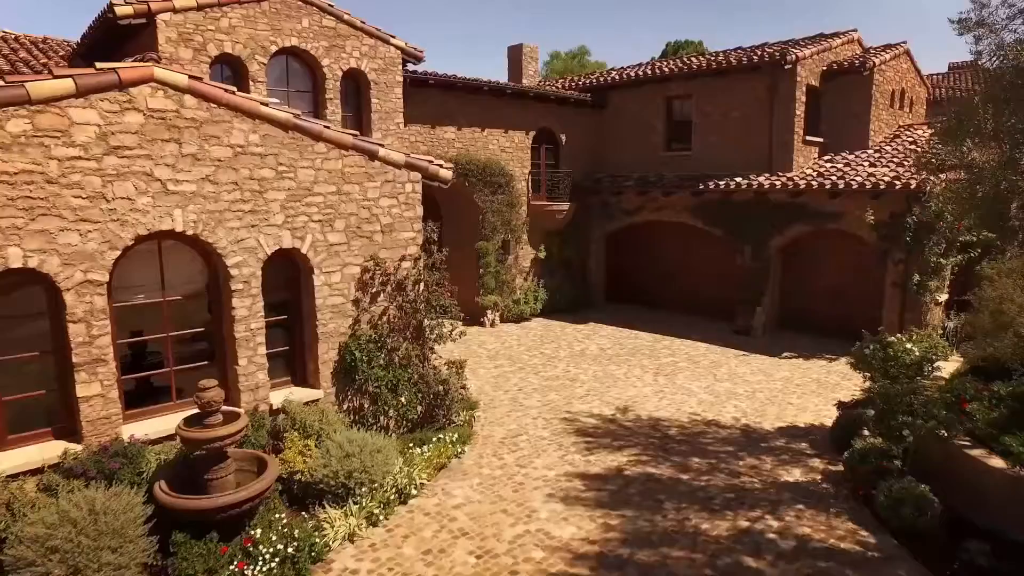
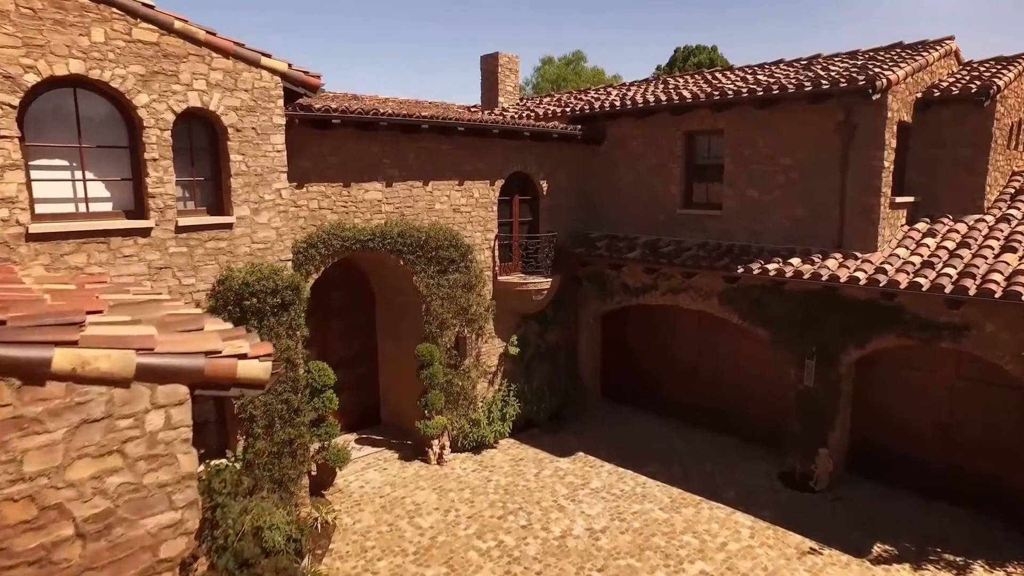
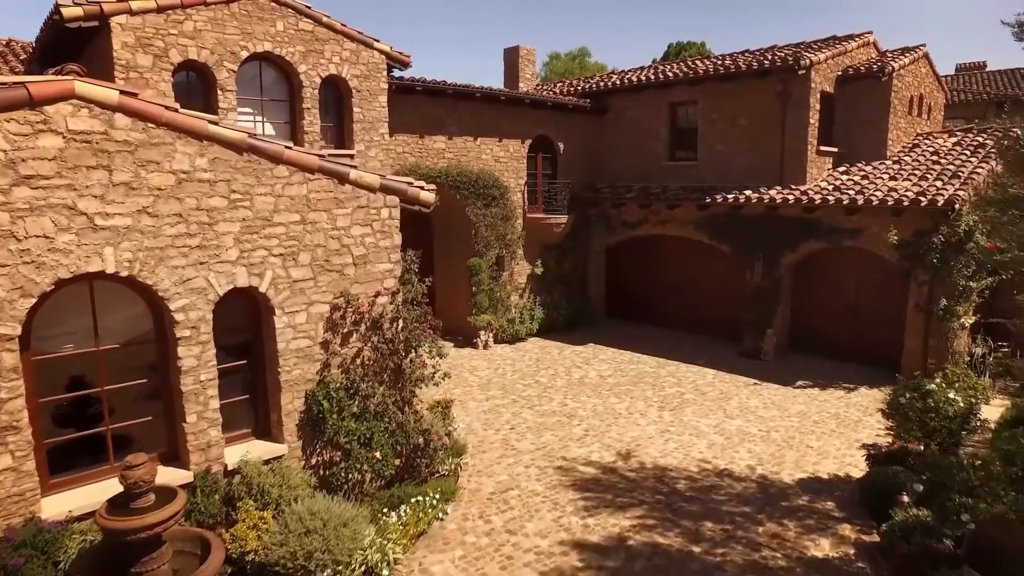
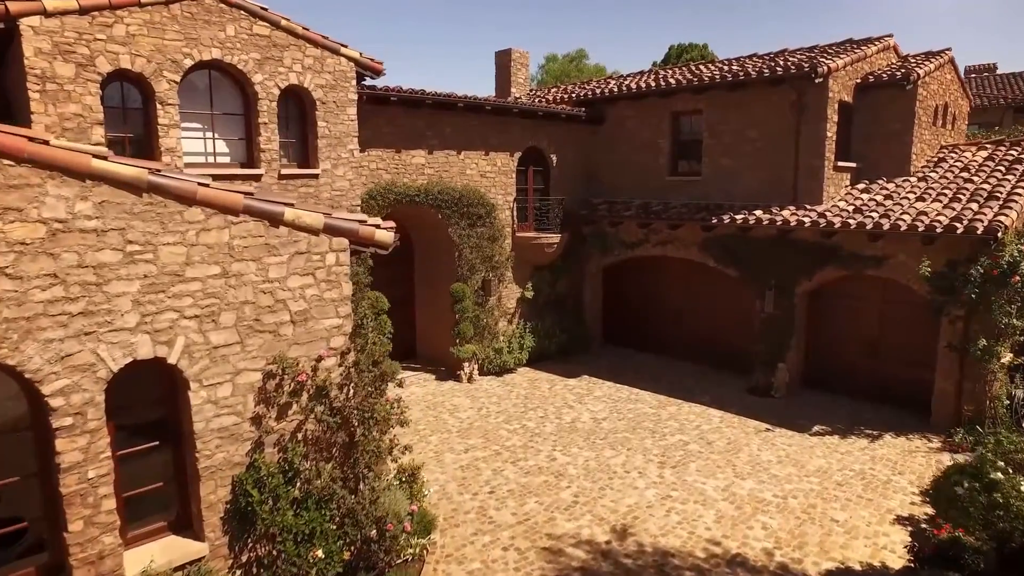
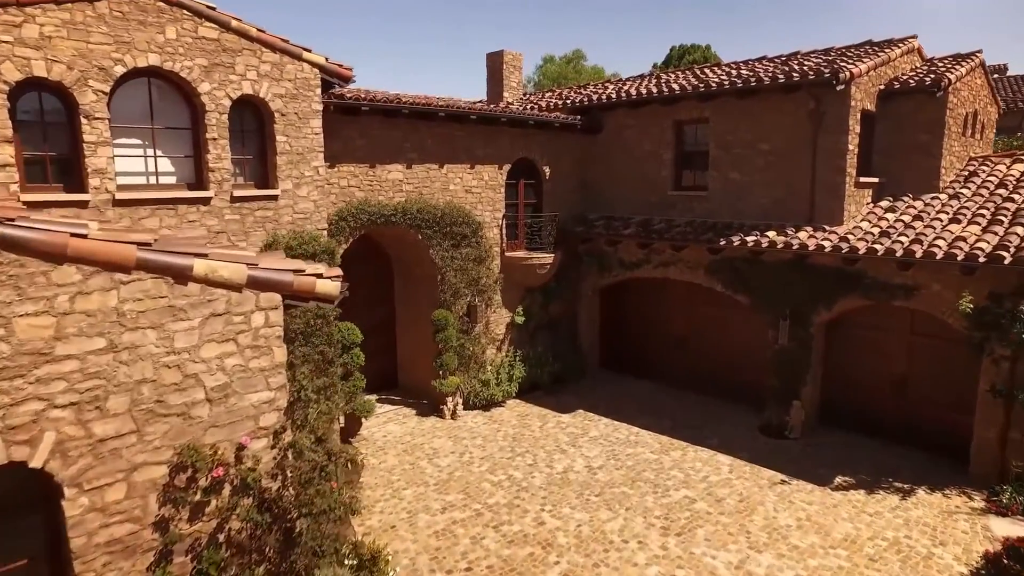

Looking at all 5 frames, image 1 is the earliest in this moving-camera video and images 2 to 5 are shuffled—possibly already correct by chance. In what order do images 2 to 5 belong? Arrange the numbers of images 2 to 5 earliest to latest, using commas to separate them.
3, 4, 5, 2
